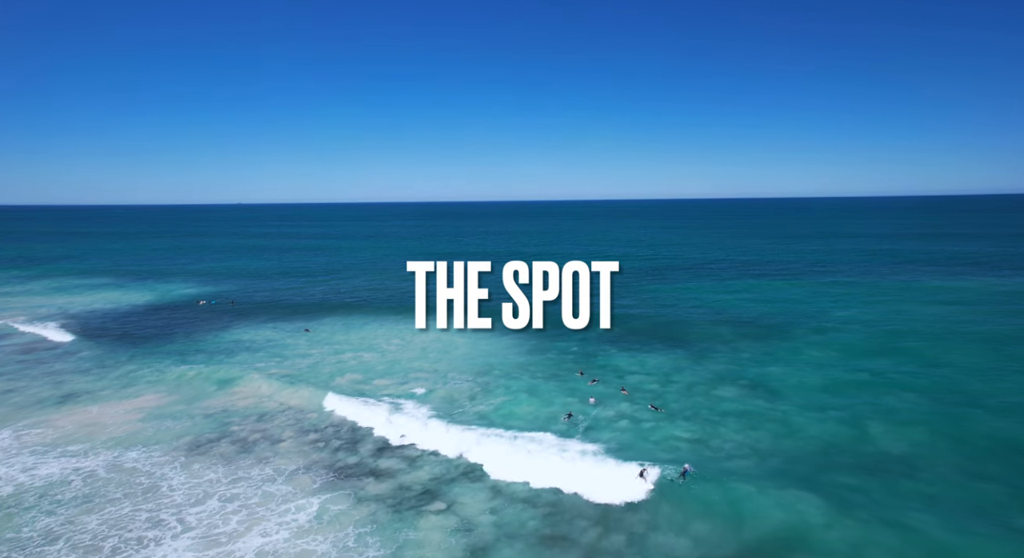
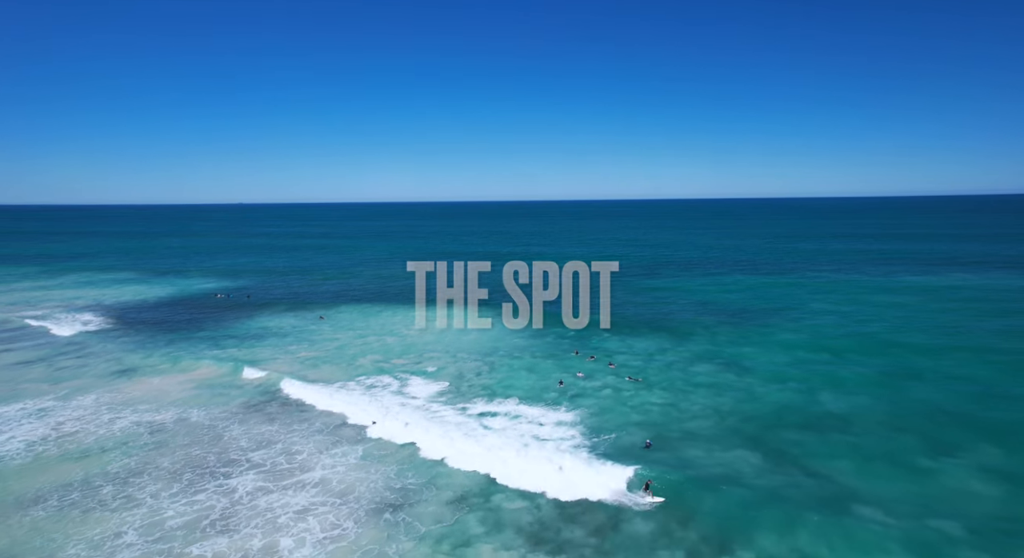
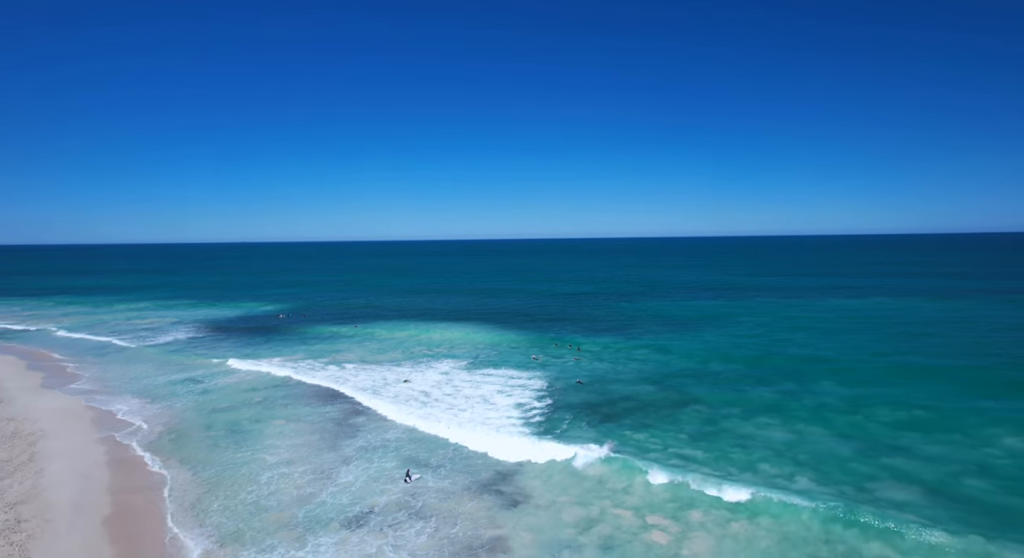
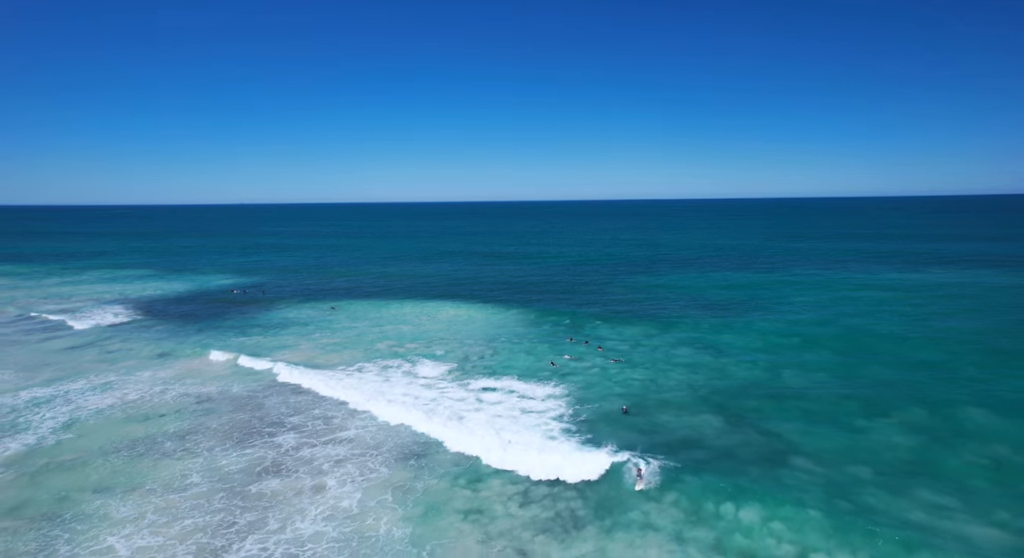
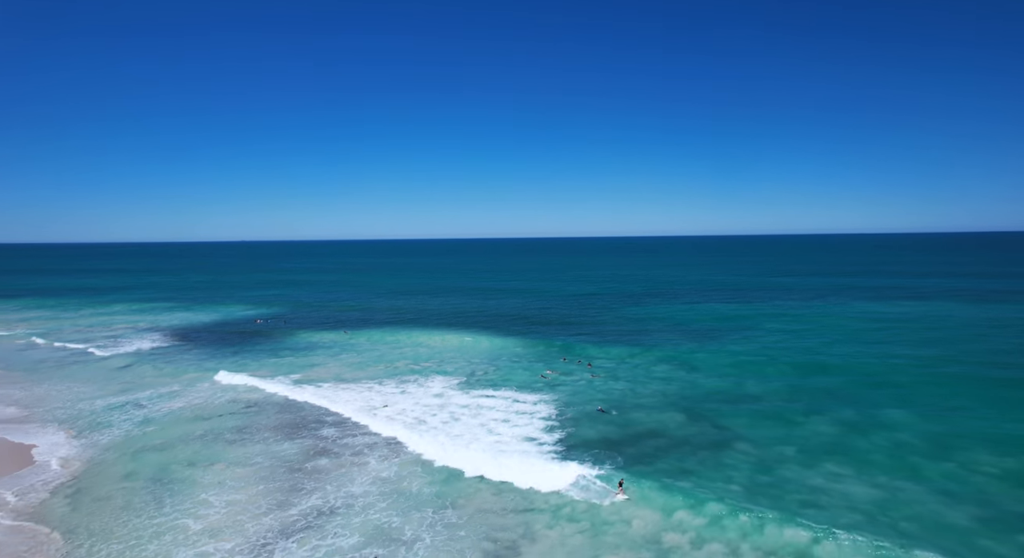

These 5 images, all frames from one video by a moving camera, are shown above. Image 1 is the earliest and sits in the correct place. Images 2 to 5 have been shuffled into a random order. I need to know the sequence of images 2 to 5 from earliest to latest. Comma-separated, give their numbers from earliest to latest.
2, 4, 5, 3
